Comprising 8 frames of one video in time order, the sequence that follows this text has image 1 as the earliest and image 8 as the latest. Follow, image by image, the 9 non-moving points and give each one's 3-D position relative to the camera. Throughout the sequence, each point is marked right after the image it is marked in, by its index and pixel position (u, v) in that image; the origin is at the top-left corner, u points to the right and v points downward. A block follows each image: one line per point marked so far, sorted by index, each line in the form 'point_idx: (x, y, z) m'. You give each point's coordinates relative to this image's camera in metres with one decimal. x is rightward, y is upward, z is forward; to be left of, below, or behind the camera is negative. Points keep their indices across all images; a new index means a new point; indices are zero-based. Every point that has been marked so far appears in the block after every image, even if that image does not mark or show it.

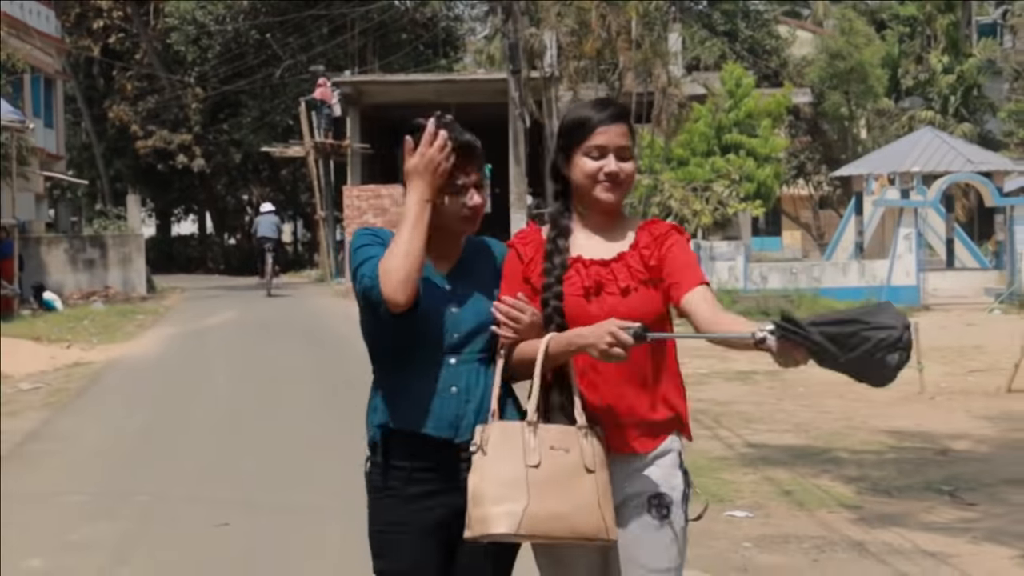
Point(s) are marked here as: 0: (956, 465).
0: (+3.0, -1.2, +8.8) m
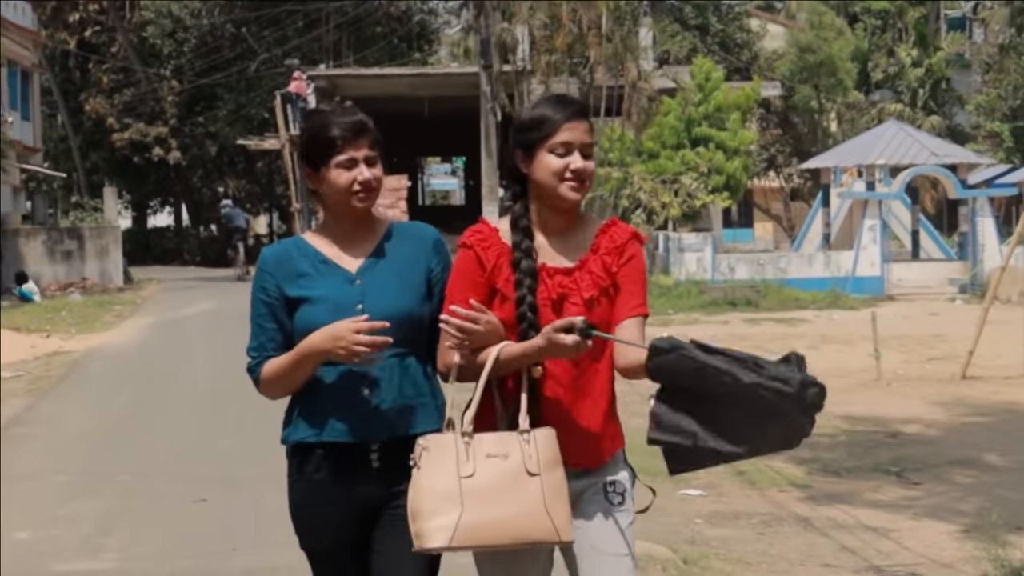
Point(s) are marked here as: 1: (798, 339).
0: (+2.8, -1.1, +9.2) m
1: (+3.6, -0.6, +16.1) m
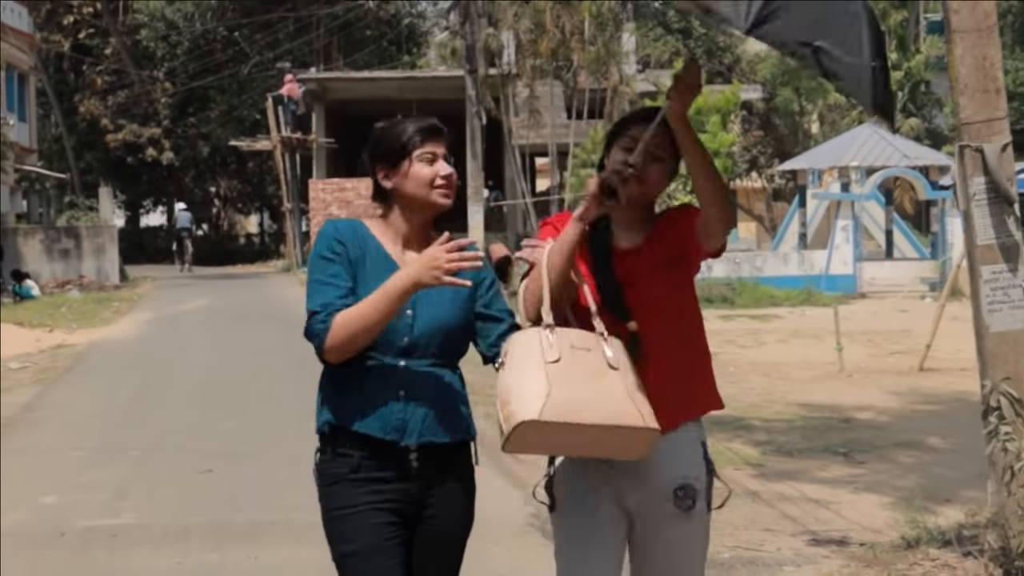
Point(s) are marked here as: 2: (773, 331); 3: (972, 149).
0: (+2.6, -1.1, +9.9) m
1: (+3.4, -0.6, +16.8) m
2: (+3.5, -0.6, +17.0) m
3: (+1.9, +0.6, +5.2) m
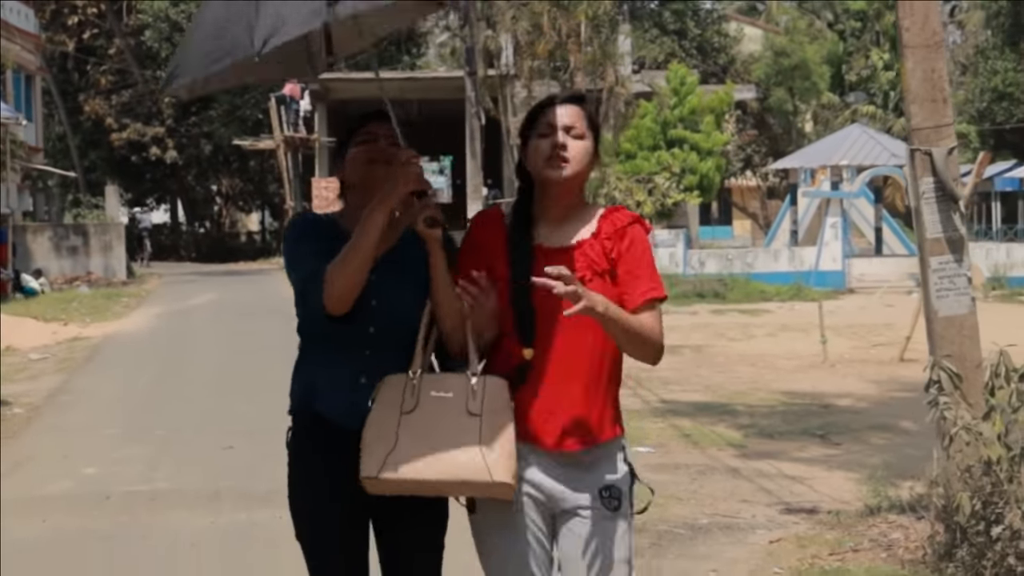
0: (+2.6, -1.0, +10.5) m
1: (+3.4, -0.5, +17.4) m
2: (+3.4, -0.5, +17.6) m
3: (+1.8, +0.6, +5.8) m
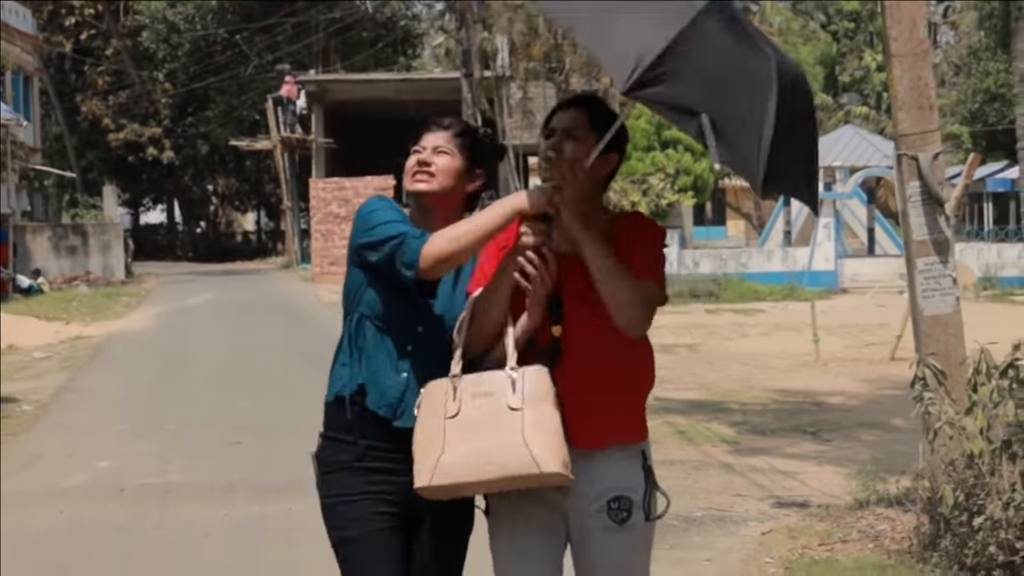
0: (+2.6, -1.0, +10.7) m
1: (+3.3, -0.5, +17.7) m
2: (+3.4, -0.5, +17.8) m
3: (+1.8, +0.6, +6.0) m
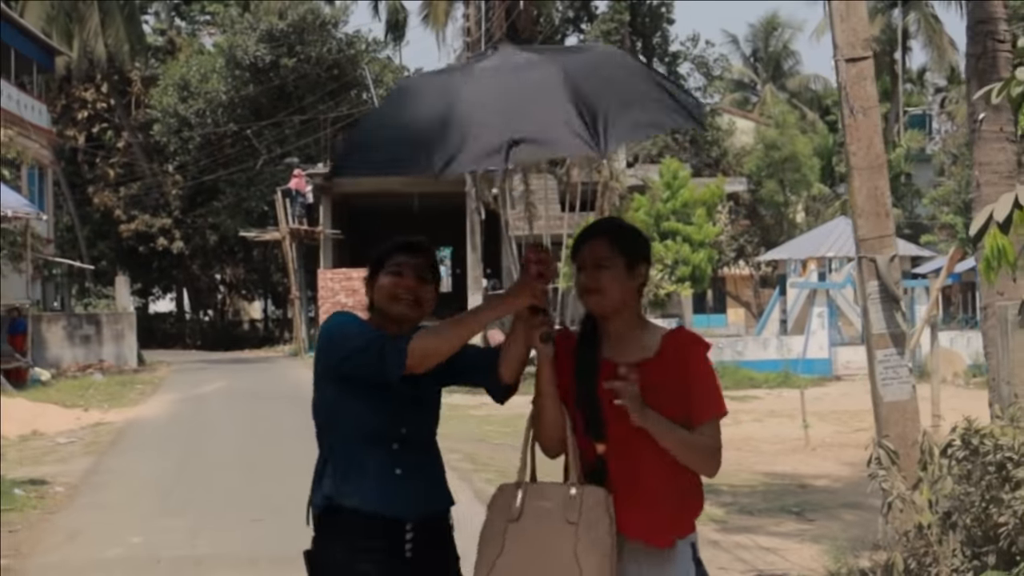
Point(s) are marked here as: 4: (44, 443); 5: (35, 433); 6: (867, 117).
0: (+2.6, -1.8, +11.3) m
1: (+3.4, -1.8, +18.2) m
2: (+3.4, -1.8, +18.4) m
3: (+1.8, +0.2, +6.7) m
4: (-5.1, -1.7, +14.0) m
5: (-5.6, -1.7, +15.1) m
6: (+1.8, +0.9, +6.6) m
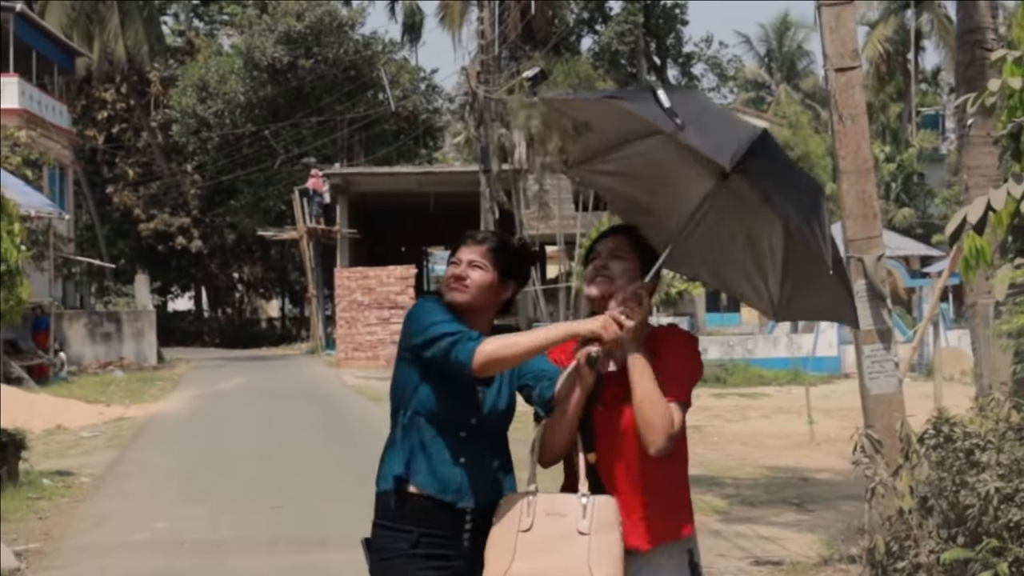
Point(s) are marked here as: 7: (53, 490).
0: (+2.7, -1.8, +11.6) m
1: (+3.5, -1.8, +18.6) m
2: (+3.6, -1.7, +18.7) m
3: (+1.9, +0.2, +7.0) m
4: (-5.0, -1.7, +14.4) m
5: (-5.5, -1.7, +15.5) m
6: (+1.9, +0.9, +7.0) m
7: (-3.5, -1.6, +9.9) m
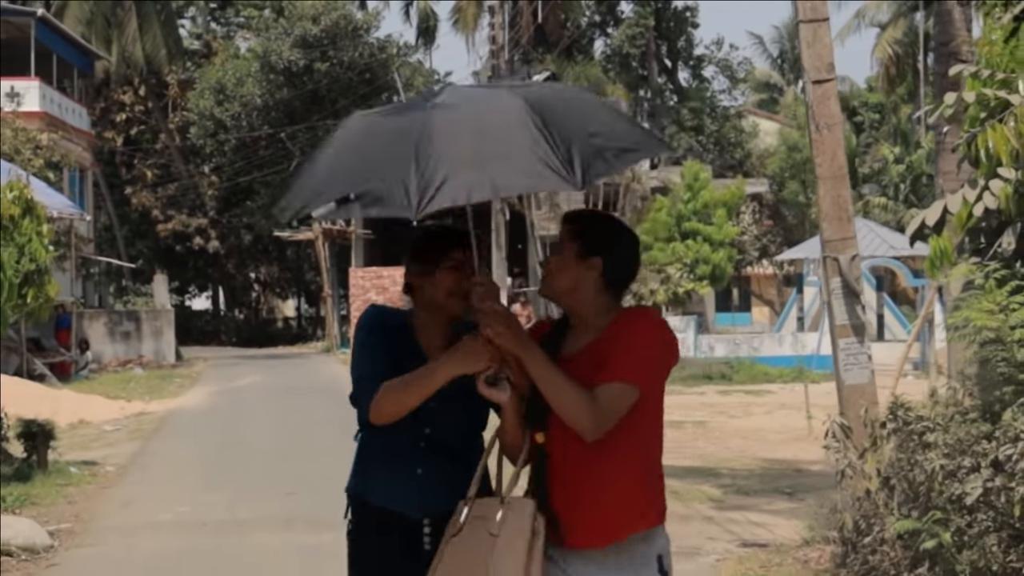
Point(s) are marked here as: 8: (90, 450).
0: (+2.7, -1.8, +12.1) m
1: (+3.7, -1.7, +19.0) m
2: (+3.7, -1.7, +19.2) m
3: (+1.9, +0.2, +7.5) m
4: (-4.9, -1.7, +15.0) m
5: (-5.4, -1.7, +16.1) m
6: (+1.8, +0.9, +7.4) m
7: (-3.5, -1.5, +10.4) m
8: (-4.3, -1.6, +13.0) m
